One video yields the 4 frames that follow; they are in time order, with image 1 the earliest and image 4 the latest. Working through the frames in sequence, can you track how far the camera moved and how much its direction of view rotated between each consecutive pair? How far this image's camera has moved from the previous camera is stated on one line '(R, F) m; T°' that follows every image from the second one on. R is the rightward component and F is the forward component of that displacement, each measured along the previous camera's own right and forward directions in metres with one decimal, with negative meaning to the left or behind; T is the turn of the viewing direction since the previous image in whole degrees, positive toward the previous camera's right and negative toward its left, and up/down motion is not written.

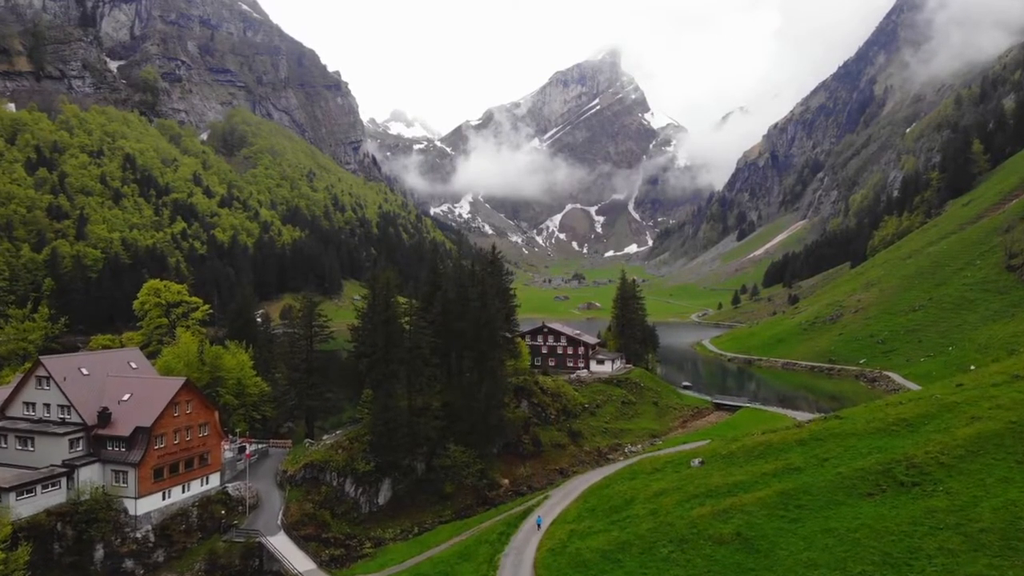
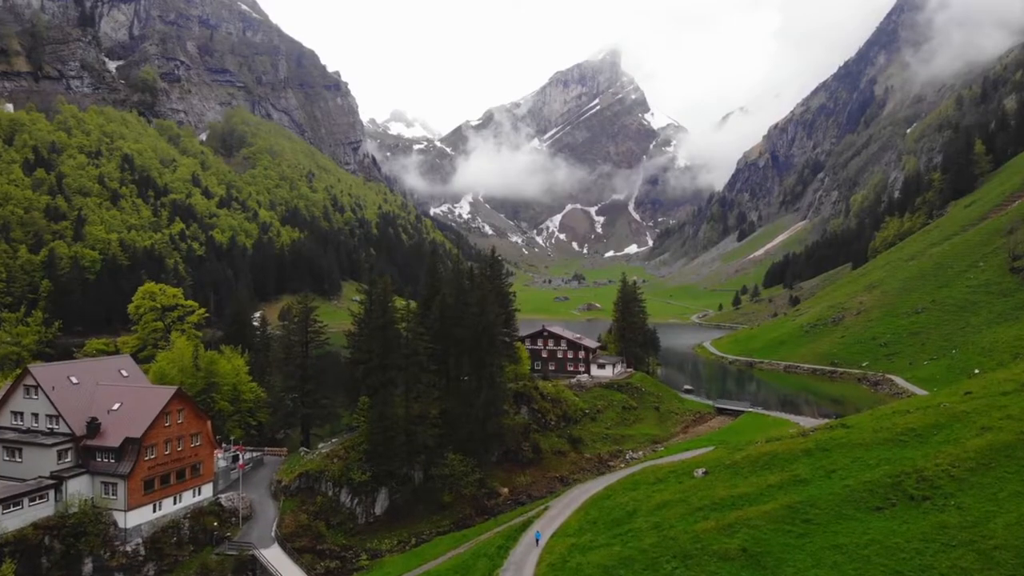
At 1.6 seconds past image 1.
(+0.1, +0.9) m; 0°
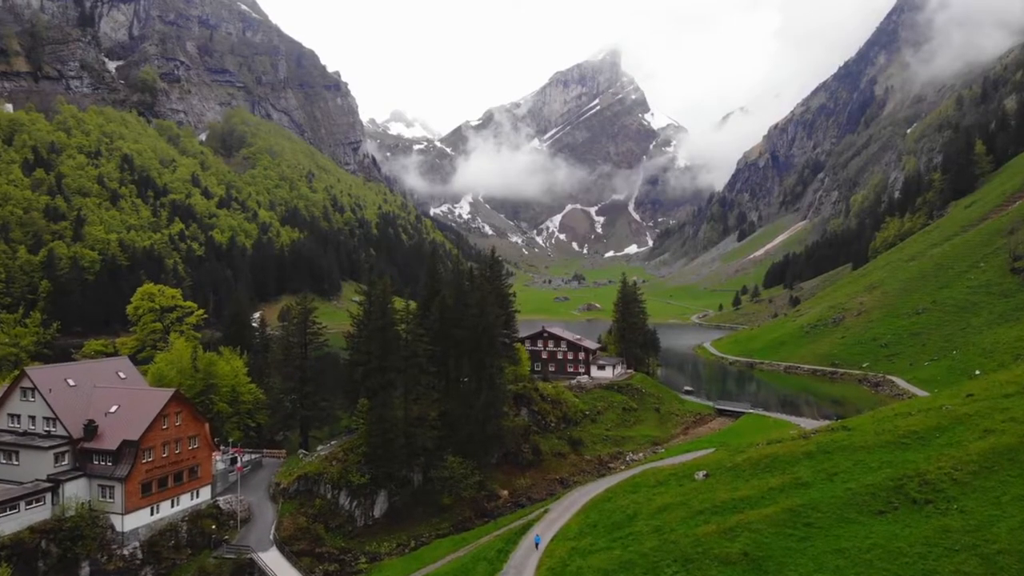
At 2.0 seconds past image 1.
(0.0, +0.2) m; 0°
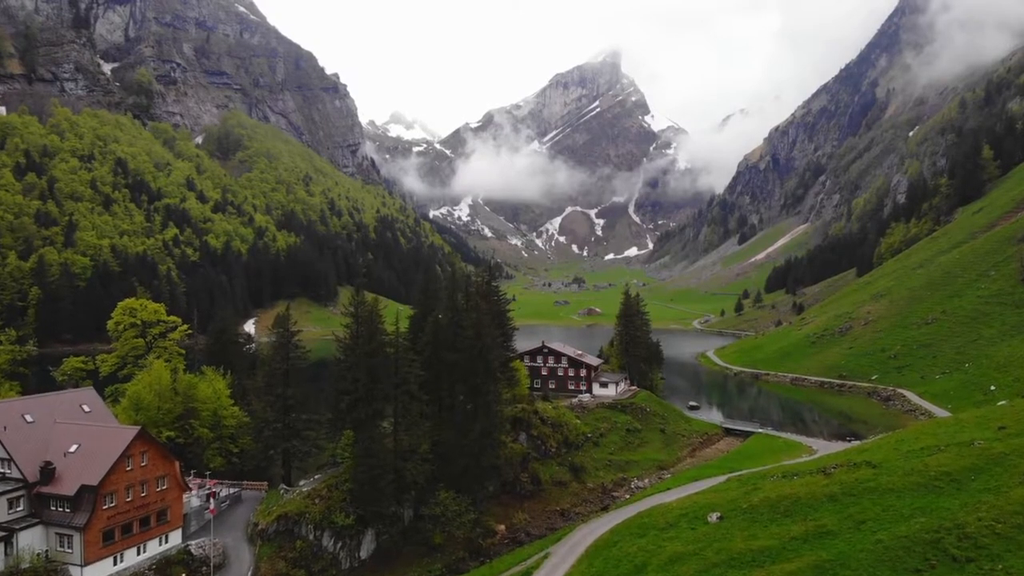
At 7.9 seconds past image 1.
(+0.2, +3.1) m; 0°
